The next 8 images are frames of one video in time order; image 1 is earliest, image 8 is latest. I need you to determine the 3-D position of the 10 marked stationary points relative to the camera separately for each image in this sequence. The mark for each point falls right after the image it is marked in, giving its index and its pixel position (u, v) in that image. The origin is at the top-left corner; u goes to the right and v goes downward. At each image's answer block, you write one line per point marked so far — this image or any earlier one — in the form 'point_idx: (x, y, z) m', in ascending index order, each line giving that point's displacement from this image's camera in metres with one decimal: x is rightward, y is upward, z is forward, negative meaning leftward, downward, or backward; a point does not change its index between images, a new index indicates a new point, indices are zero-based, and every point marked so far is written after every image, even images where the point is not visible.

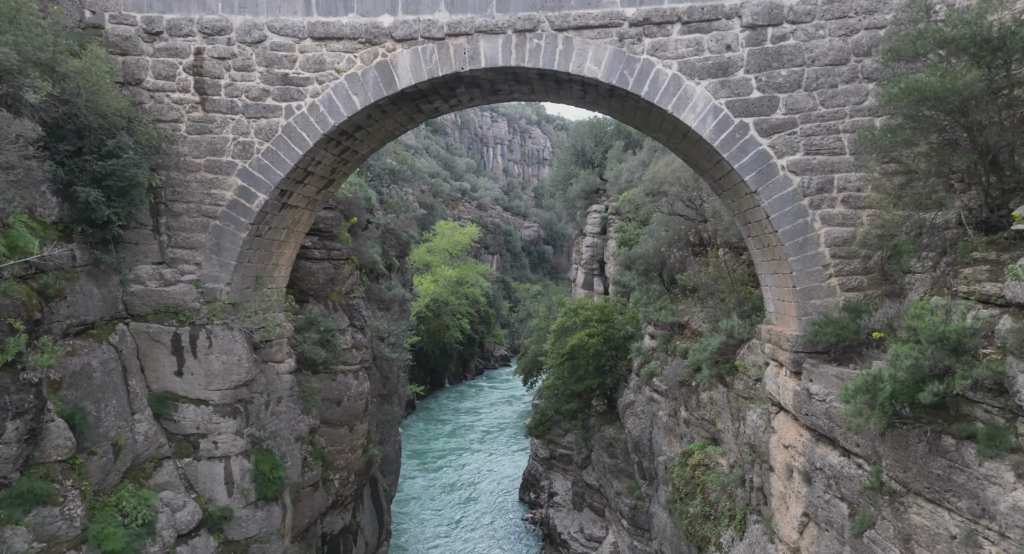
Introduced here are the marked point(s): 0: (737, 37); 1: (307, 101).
0: (+2.3, +2.5, +5.3) m
1: (-2.2, +1.9, +5.6) m
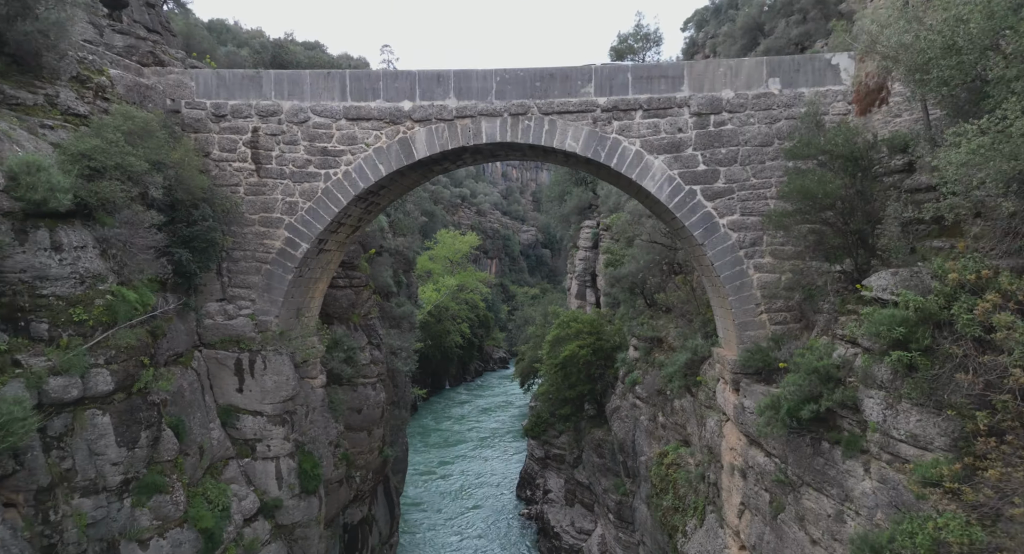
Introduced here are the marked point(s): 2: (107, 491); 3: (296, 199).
0: (+2.2, +2.0, +6.6) m
1: (-2.3, +1.5, +7.0) m
2: (-3.6, -1.9, +4.6) m
3: (-2.9, +1.1, +7.0) m
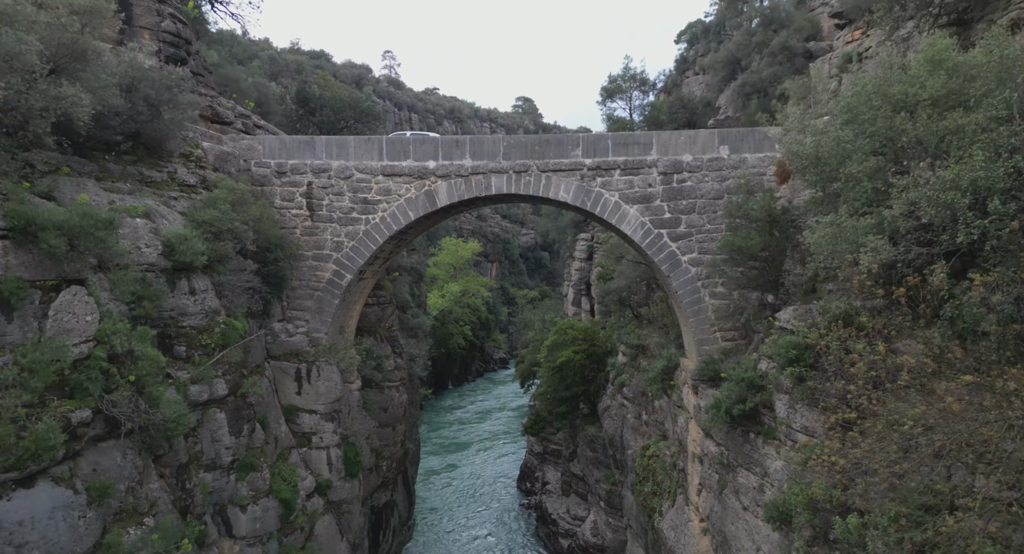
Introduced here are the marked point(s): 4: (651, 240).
0: (+2.3, +1.6, +8.3) m
1: (-2.2, +1.1, +8.7) m
2: (-3.6, -2.3, +6.3) m
3: (-2.9, +0.7, +8.7) m
4: (+2.2, +0.6, +8.3) m
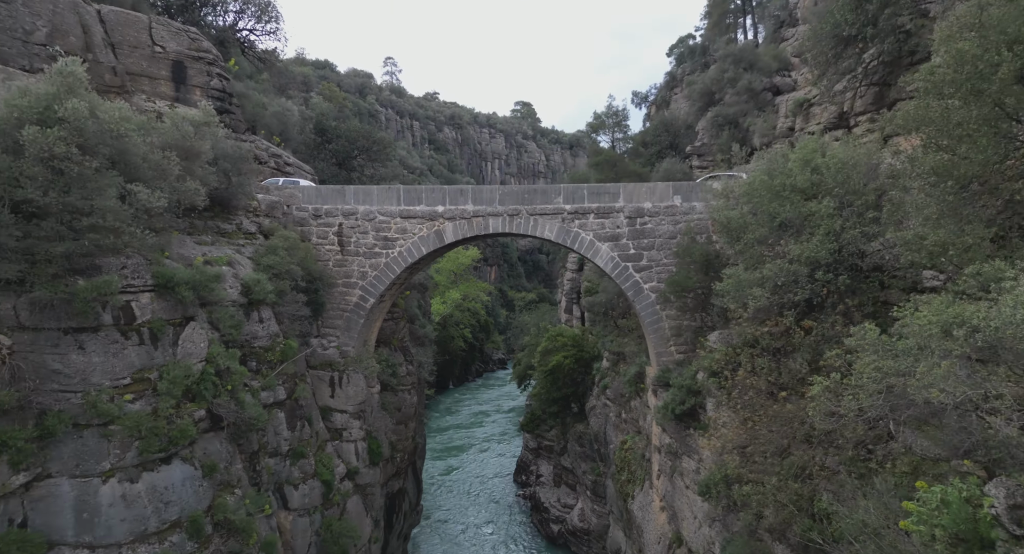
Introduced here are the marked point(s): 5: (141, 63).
0: (+2.2, +1.1, +10.2) m
1: (-2.4, +0.6, +10.6) m
2: (-3.7, -2.8, +8.3) m
3: (-3.0, +0.2, +10.6) m
4: (+2.1, +0.1, +10.2) m
5: (-8.3, +4.9, +11.6) m
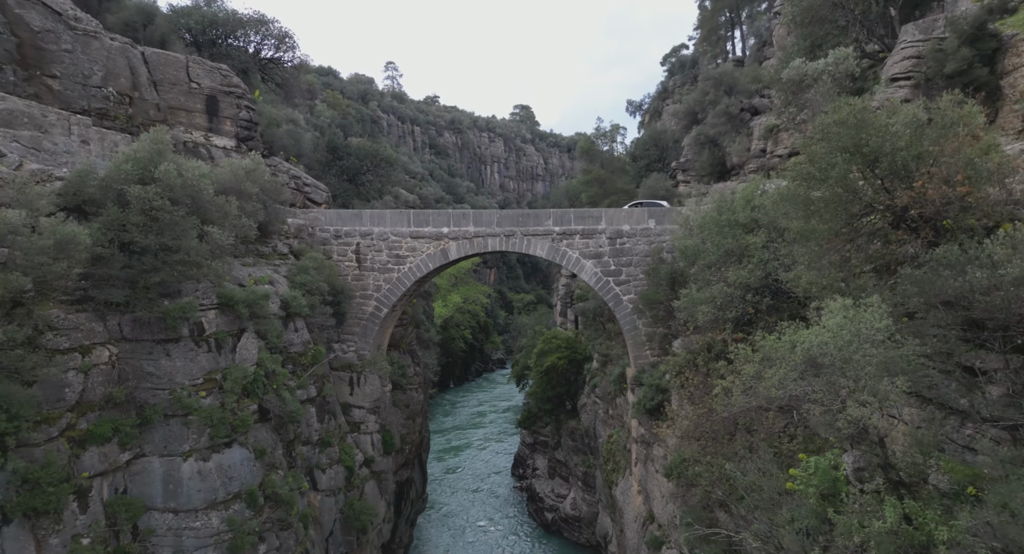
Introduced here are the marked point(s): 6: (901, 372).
0: (+2.1, +0.8, +11.8) m
1: (-2.4, +0.3, +12.1) m
2: (-3.8, -3.1, +9.8) m
3: (-3.1, -0.1, +12.2) m
4: (+2.0, -0.2, +11.8) m
5: (-8.4, +4.6, +13.1) m
6: (+3.2, -0.8, +4.3) m
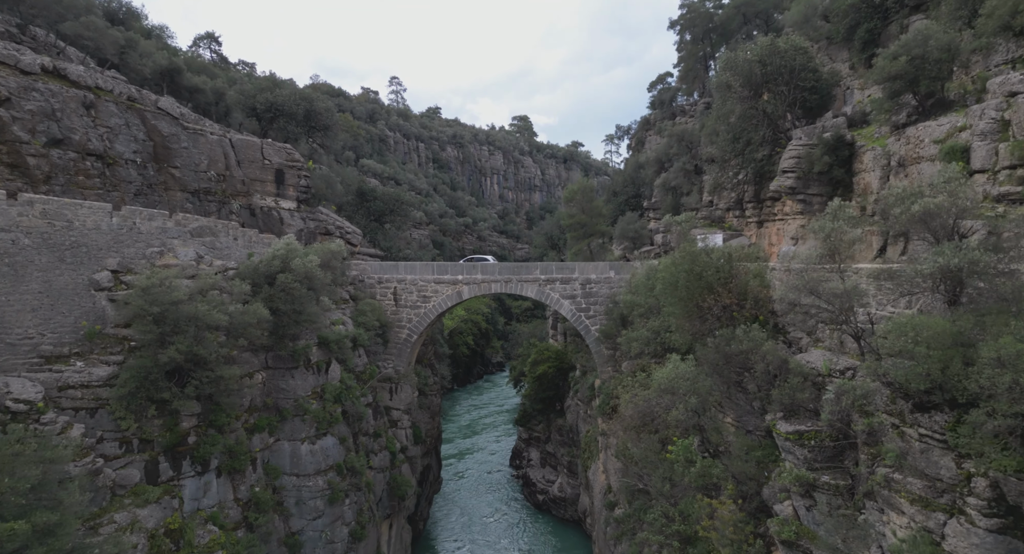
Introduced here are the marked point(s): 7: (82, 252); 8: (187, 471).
0: (+2.0, -0.3, +16.0) m
1: (-2.5, -0.8, +16.3) m
2: (-3.8, -4.2, +13.9) m
3: (-3.1, -1.2, +16.3) m
4: (+2.0, -1.3, +16.0) m
5: (-8.5, +3.5, +17.2) m
6: (+3.1, -1.9, +8.5) m
7: (-7.7, +0.5, +9.3) m
8: (-5.6, -3.4, +9.0) m
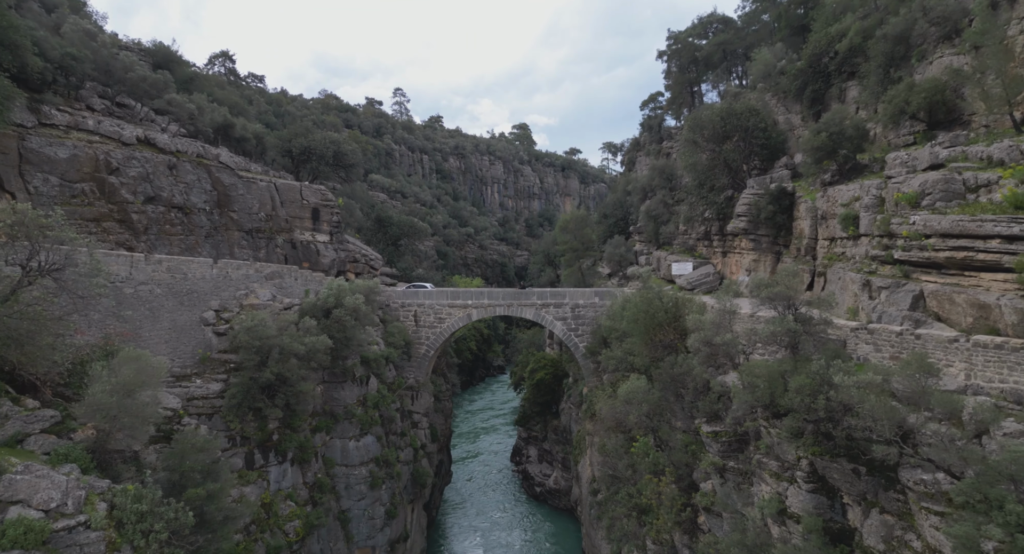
0: (+2.1, -1.2, +19.1) m
1: (-2.5, -1.7, +19.4) m
2: (-3.8, -5.1, +17.1) m
3: (-3.1, -2.1, +19.5) m
4: (+2.0, -2.2, +19.1) m
5: (-8.4, +2.6, +20.4) m
6: (+3.2, -2.8, +11.7) m
7: (-7.6, -0.5, +12.4) m
8: (-5.6, -4.3, +12.2) m
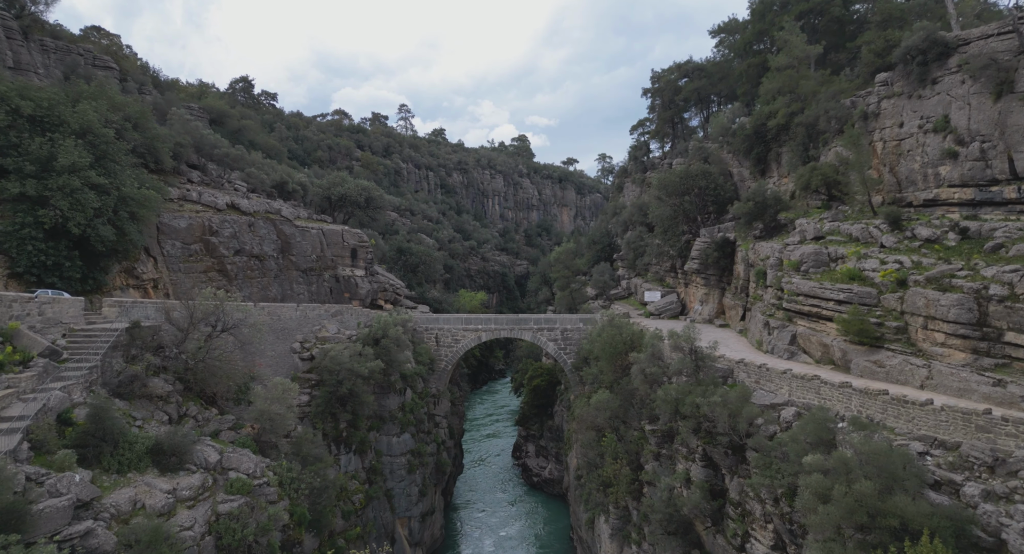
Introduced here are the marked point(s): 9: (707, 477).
0: (+2.2, -2.6, +23.9) m
1: (-2.4, -3.1, +24.3) m
2: (-3.7, -6.5, +21.9) m
3: (-3.0, -3.5, +24.3) m
4: (+2.1, -3.5, +23.9) m
5: (-8.4, +1.2, +25.2) m
6: (+3.3, -4.2, +16.5) m
7: (-7.5, -1.8, +17.2) m
8: (-5.5, -5.6, +17.0) m
9: (+4.8, -4.9, +12.8) m
